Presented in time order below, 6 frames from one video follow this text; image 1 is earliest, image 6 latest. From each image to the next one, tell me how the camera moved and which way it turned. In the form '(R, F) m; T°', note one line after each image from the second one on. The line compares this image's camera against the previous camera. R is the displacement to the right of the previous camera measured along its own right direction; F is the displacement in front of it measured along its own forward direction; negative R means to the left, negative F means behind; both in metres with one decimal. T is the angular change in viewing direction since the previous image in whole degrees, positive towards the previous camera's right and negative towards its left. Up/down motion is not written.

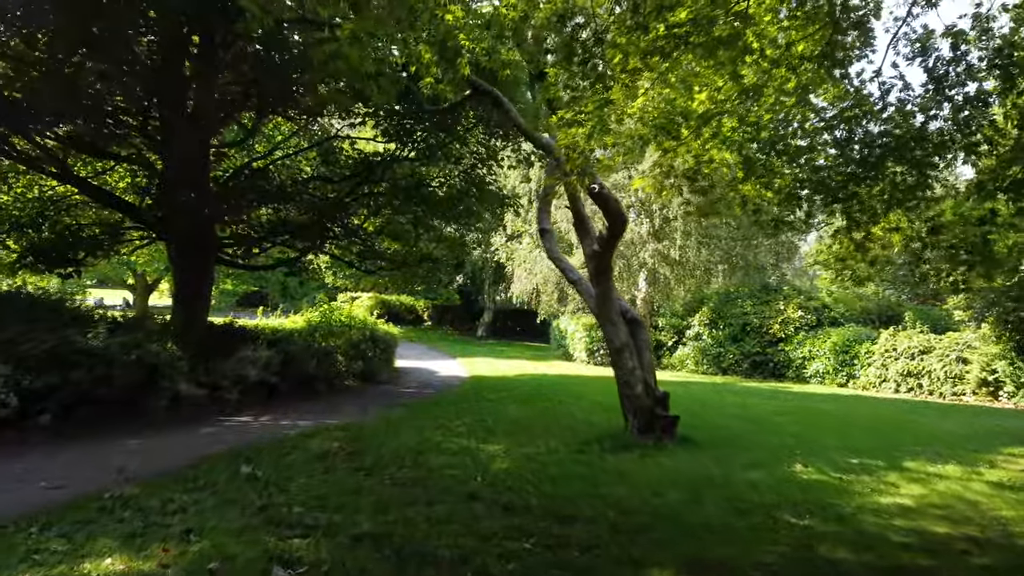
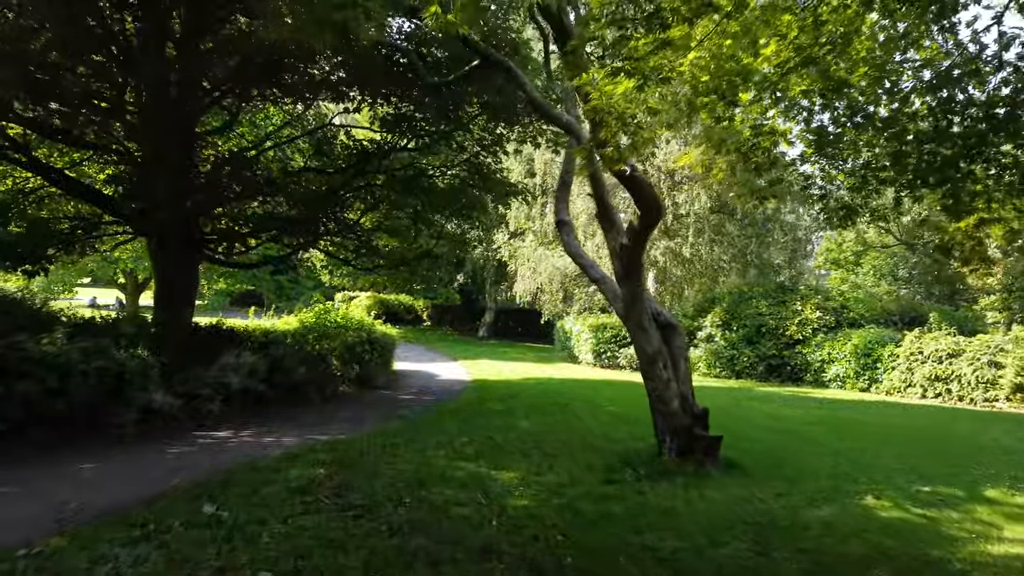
(-0.2, +0.9) m; 0°
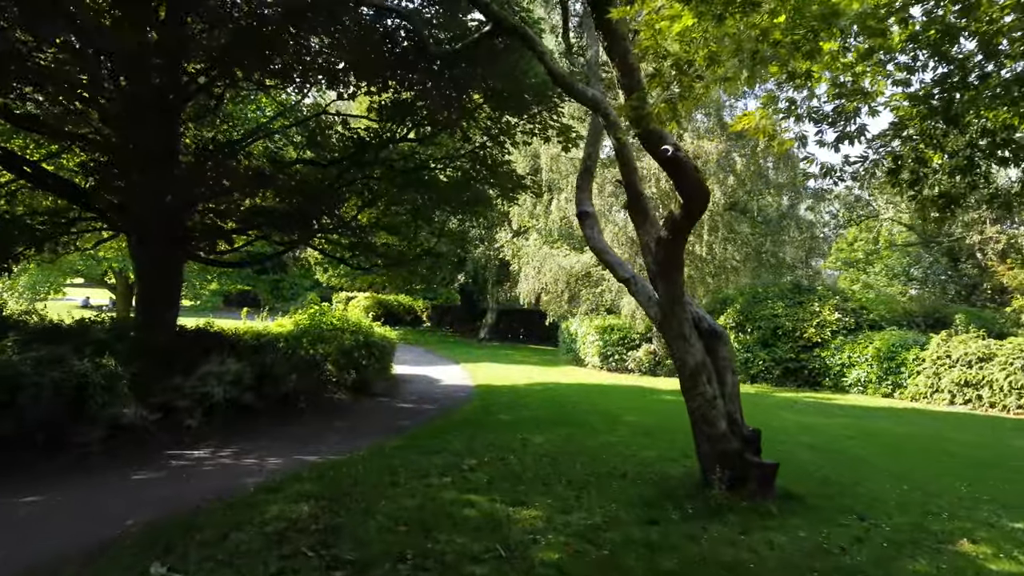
(-0.2, +0.8) m; 0°
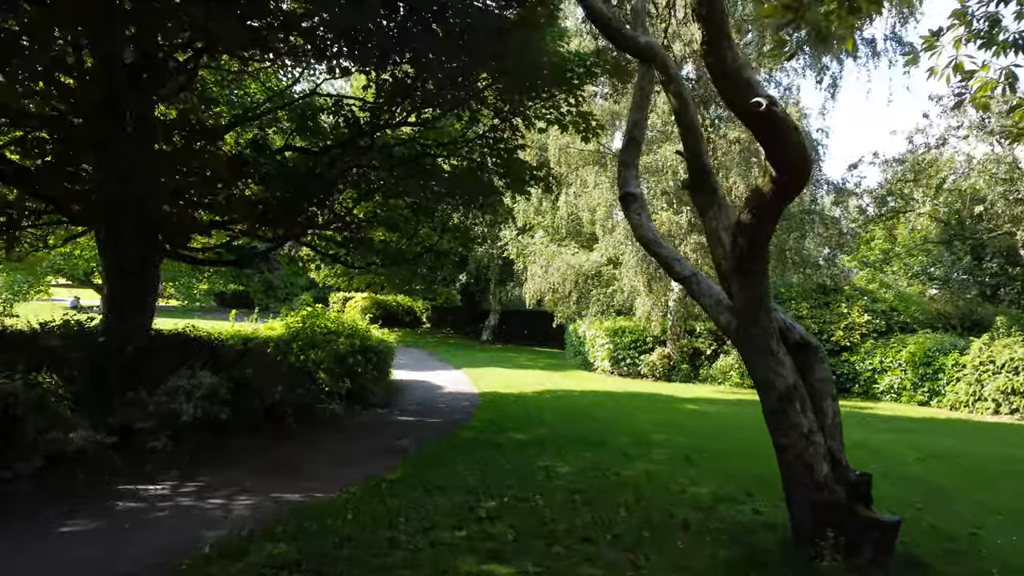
(-0.3, +1.1) m; 0°
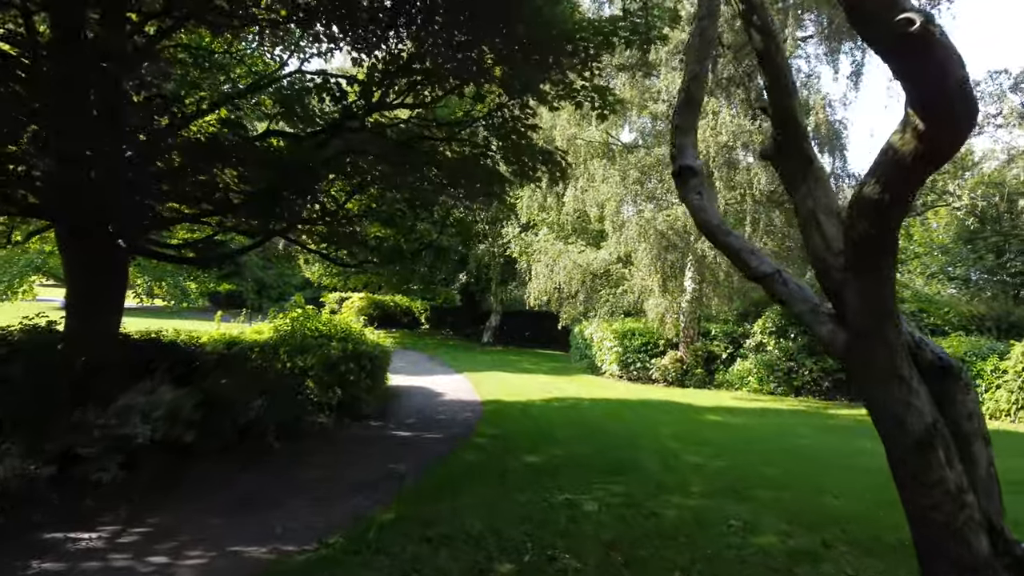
(-0.2, +1.0) m; 0°
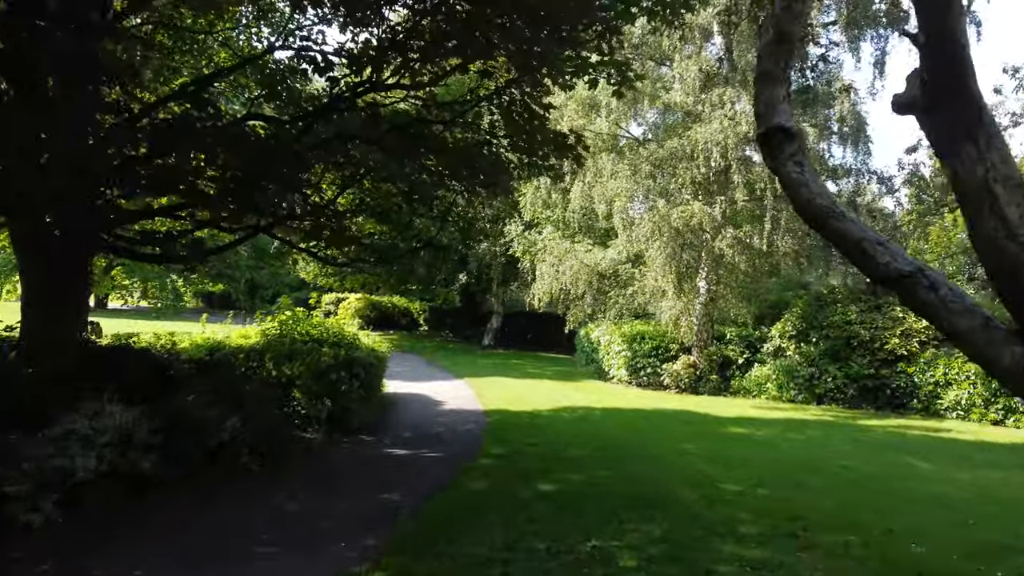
(-0.2, +1.0) m; 0°
